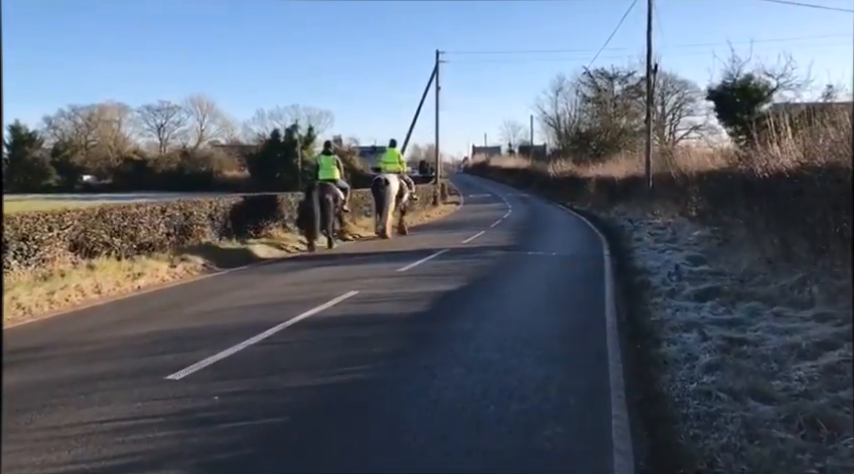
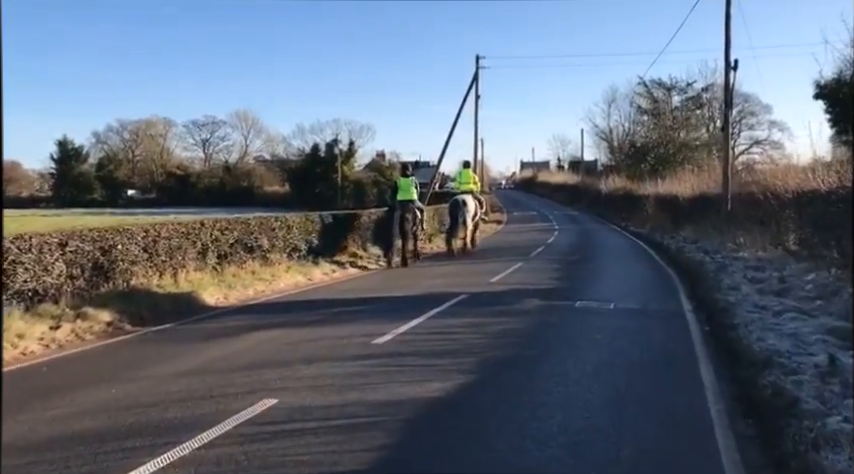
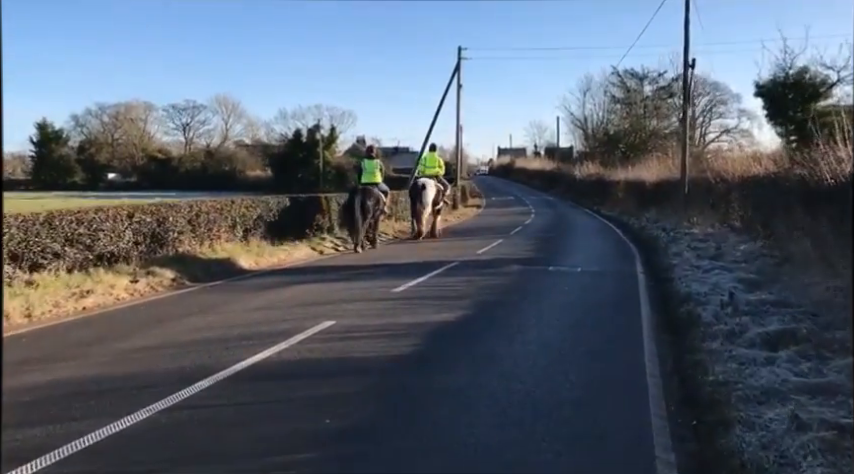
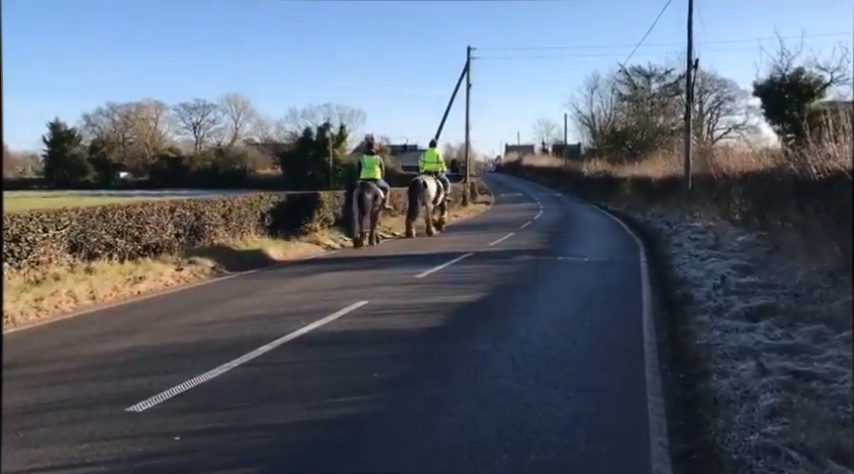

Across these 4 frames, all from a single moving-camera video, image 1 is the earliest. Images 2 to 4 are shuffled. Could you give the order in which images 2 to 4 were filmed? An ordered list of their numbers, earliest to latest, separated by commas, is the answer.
4, 3, 2
